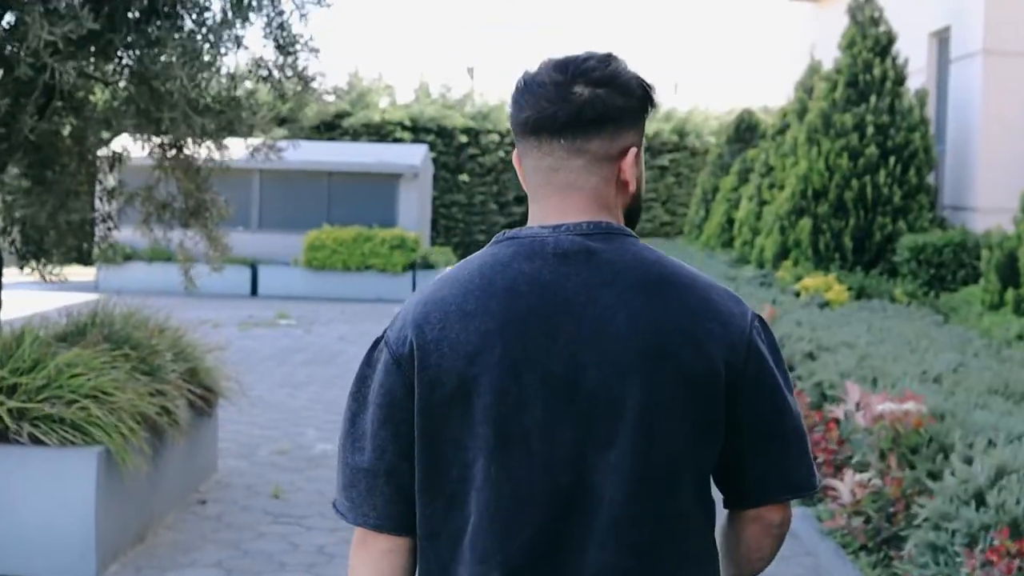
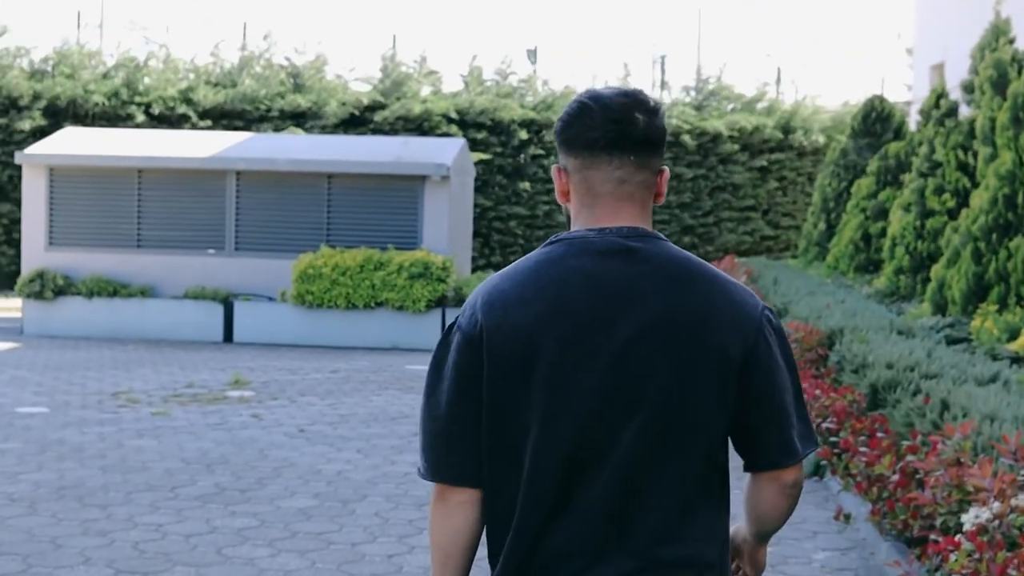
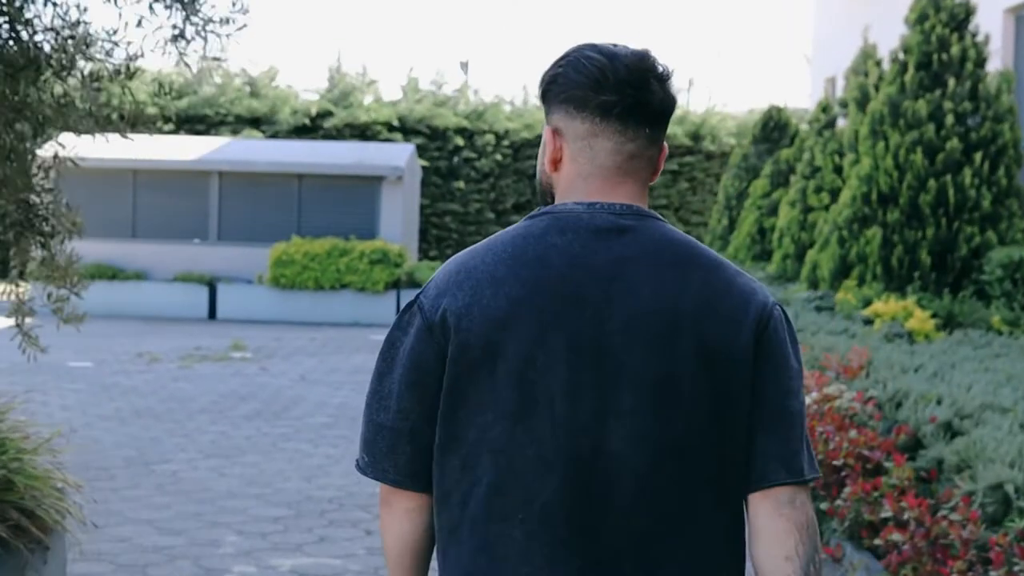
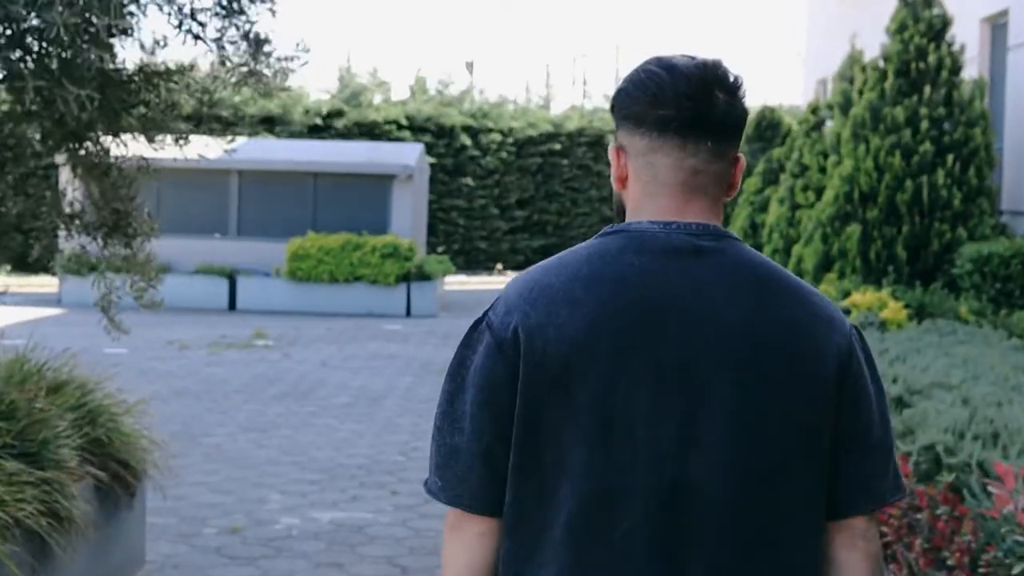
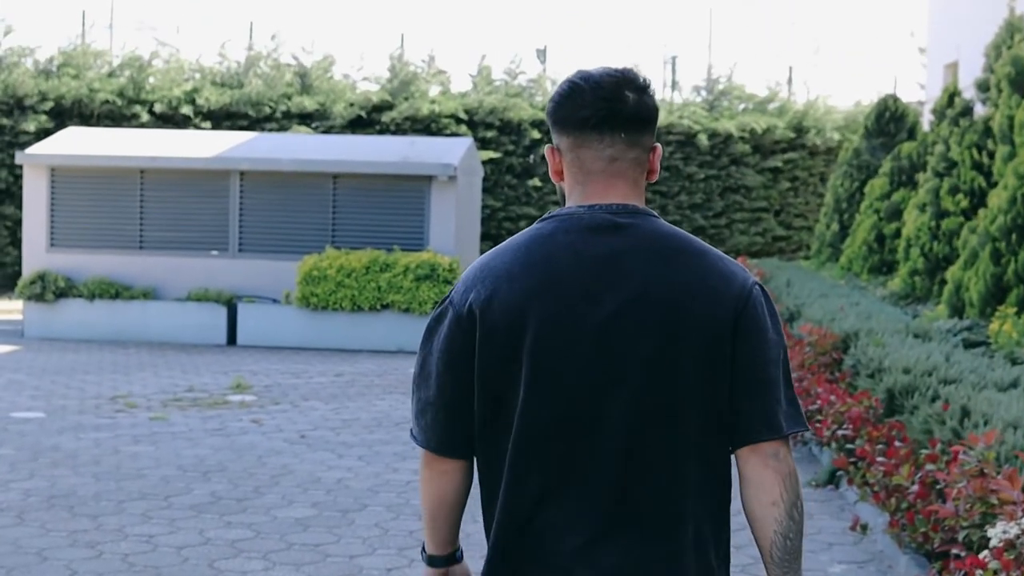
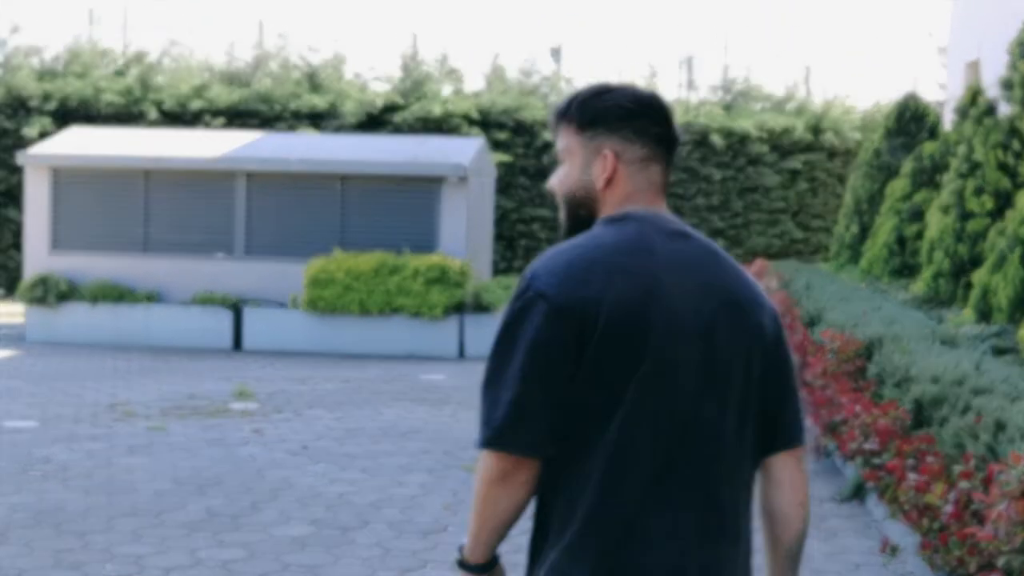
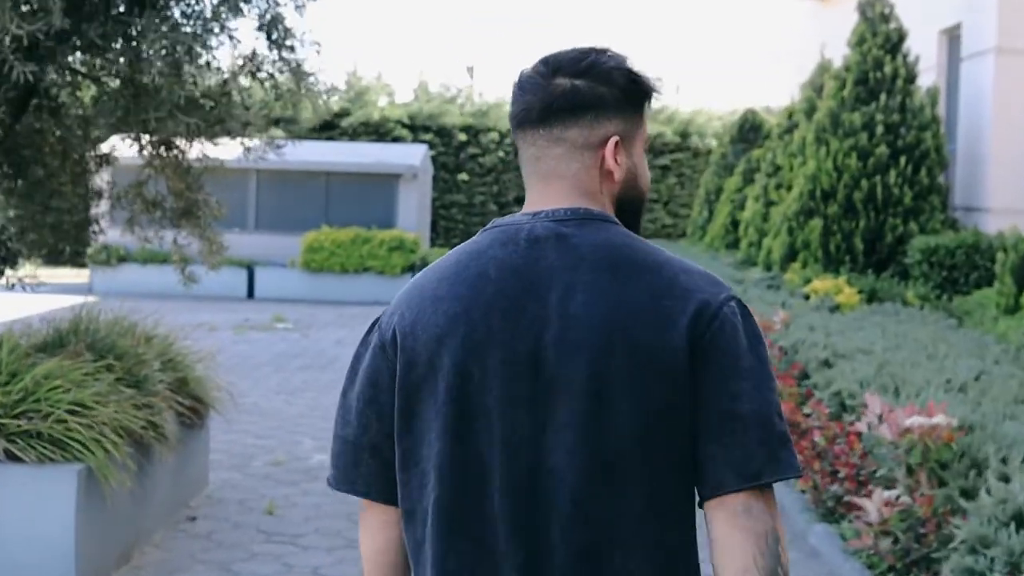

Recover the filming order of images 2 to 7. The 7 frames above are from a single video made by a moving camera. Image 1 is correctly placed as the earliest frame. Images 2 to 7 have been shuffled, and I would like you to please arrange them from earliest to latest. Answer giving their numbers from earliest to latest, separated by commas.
7, 4, 3, 2, 5, 6
